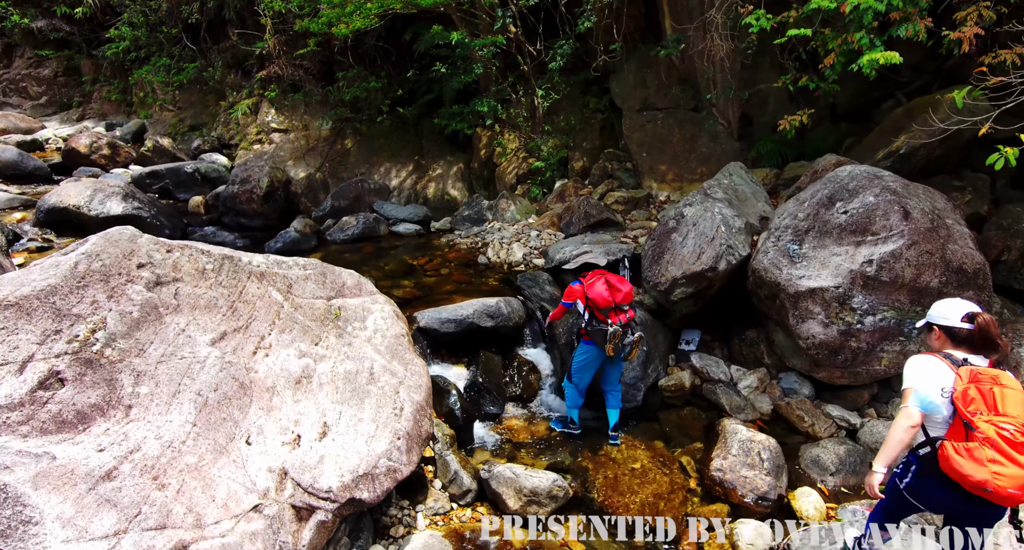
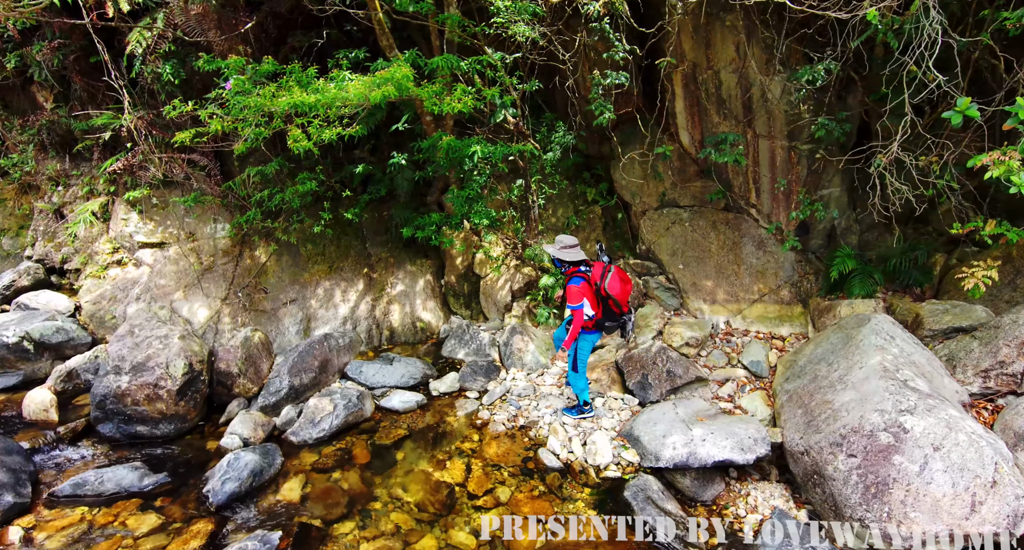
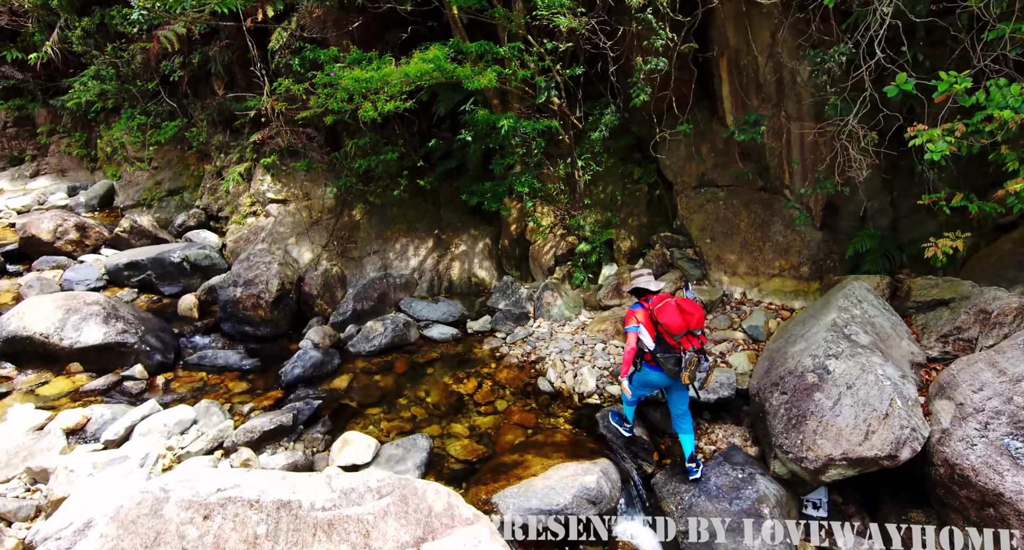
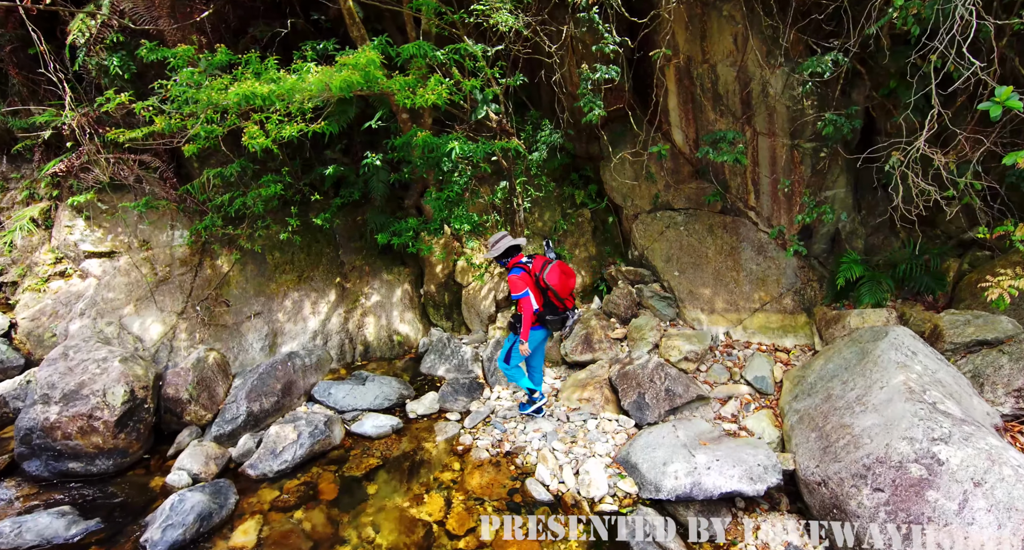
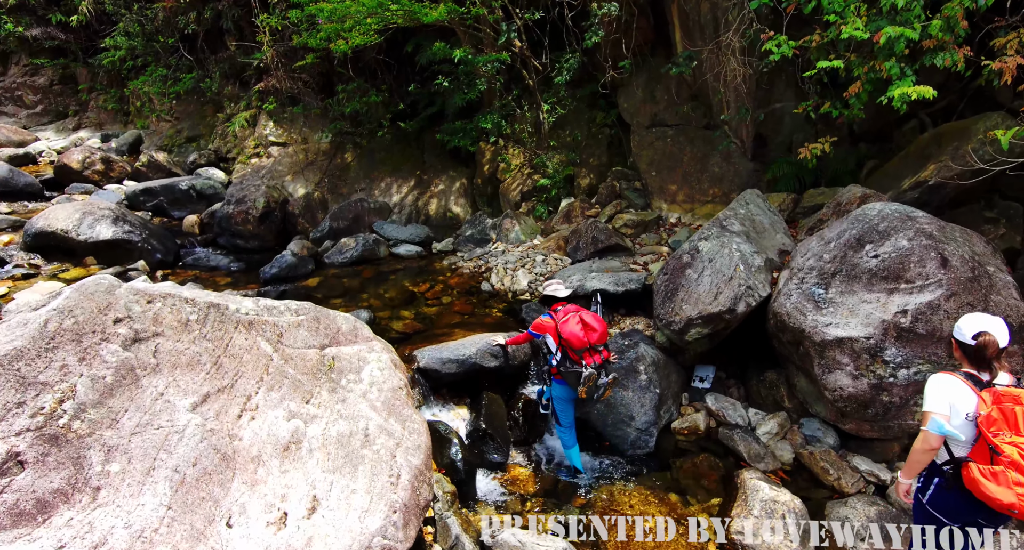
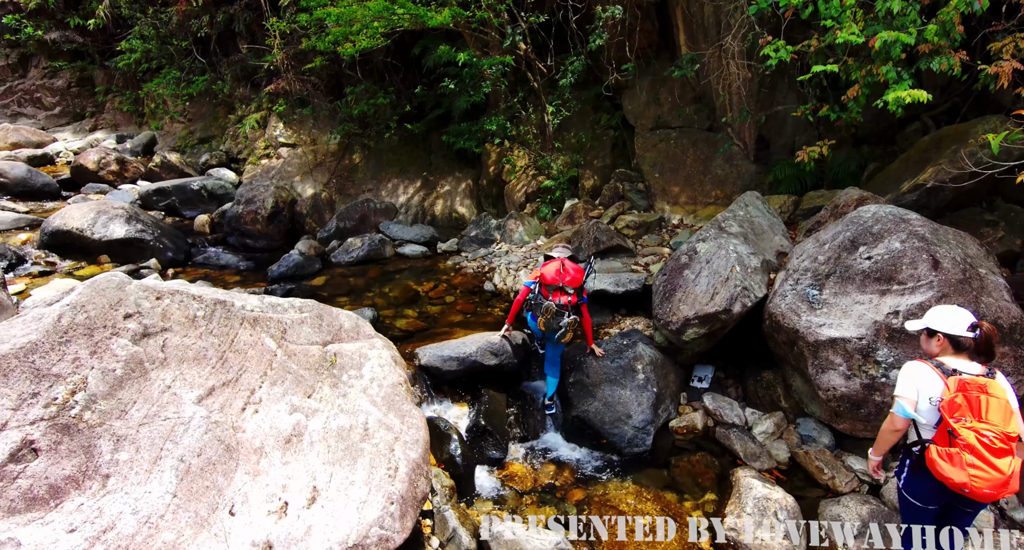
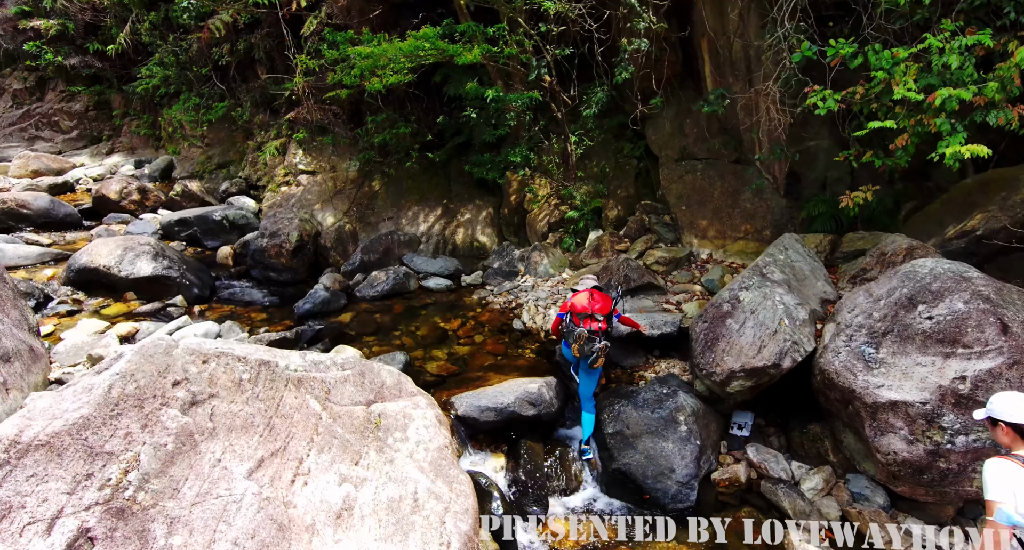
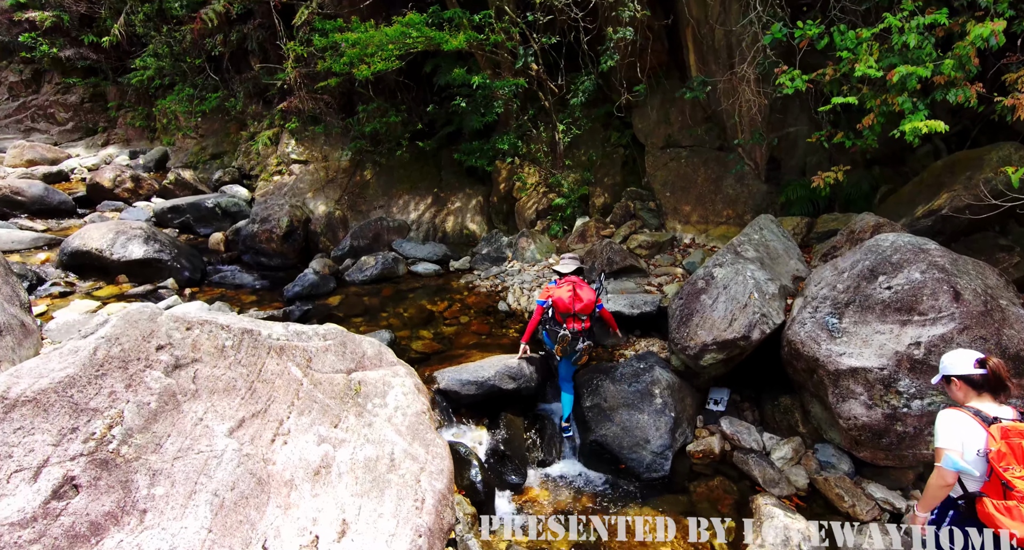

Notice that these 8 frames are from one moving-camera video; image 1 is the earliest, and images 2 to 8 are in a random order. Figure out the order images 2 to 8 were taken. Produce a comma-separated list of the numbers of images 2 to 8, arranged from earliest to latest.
5, 6, 8, 7, 3, 2, 4
